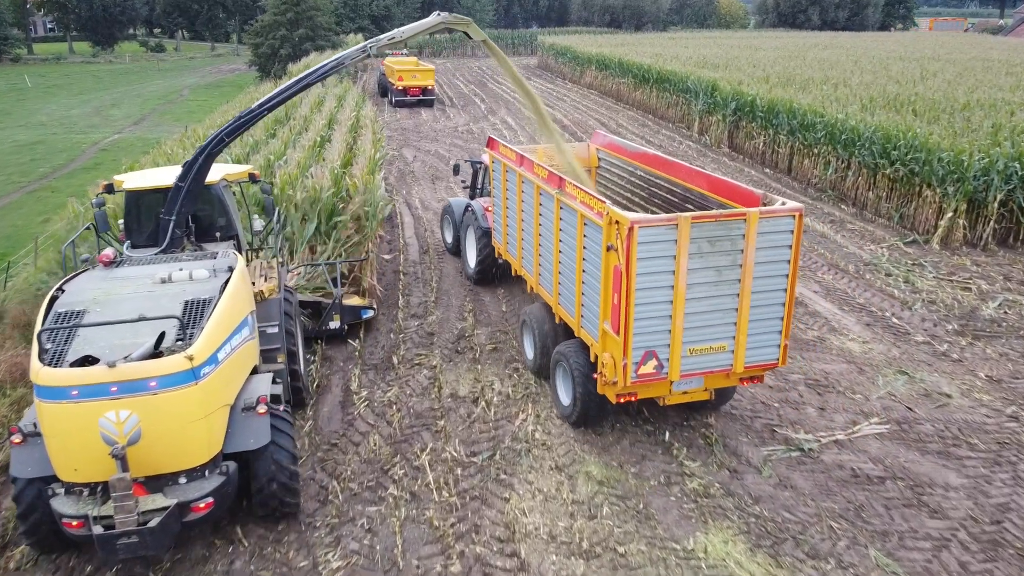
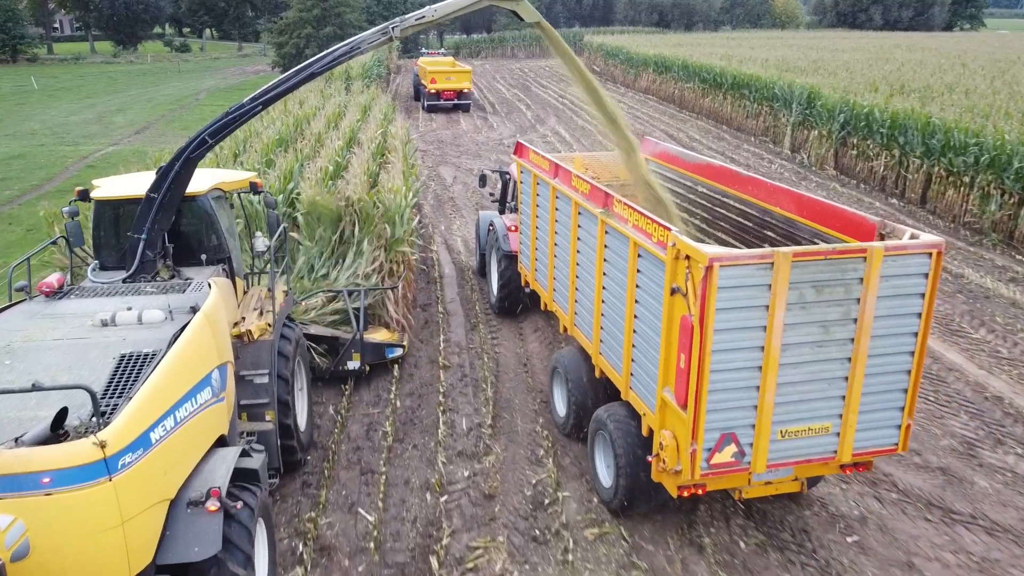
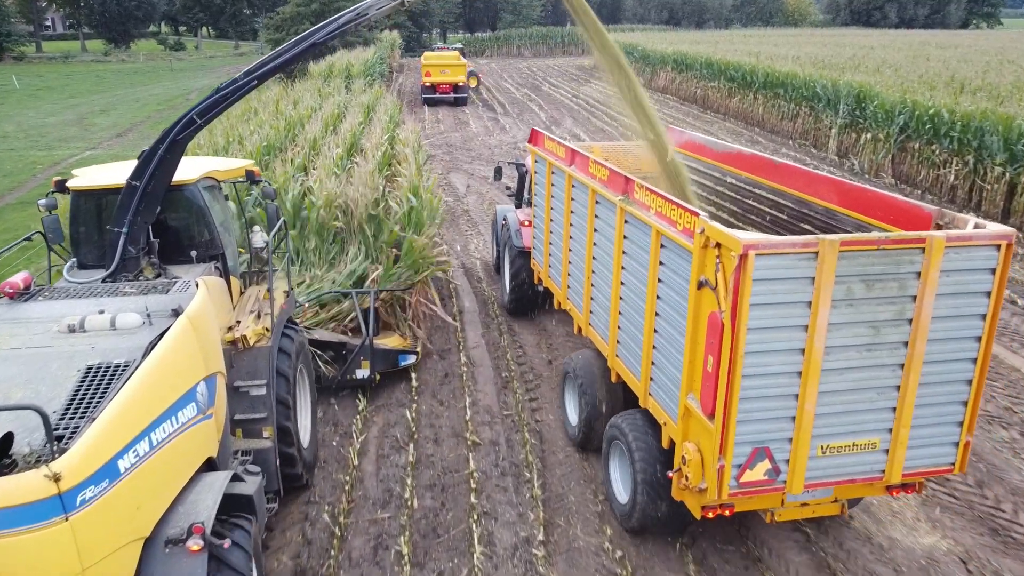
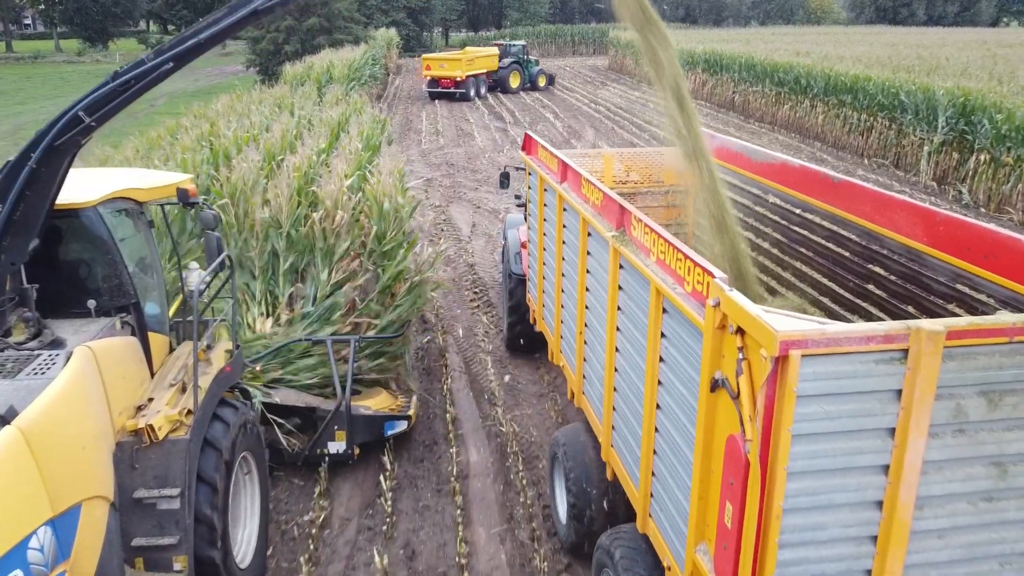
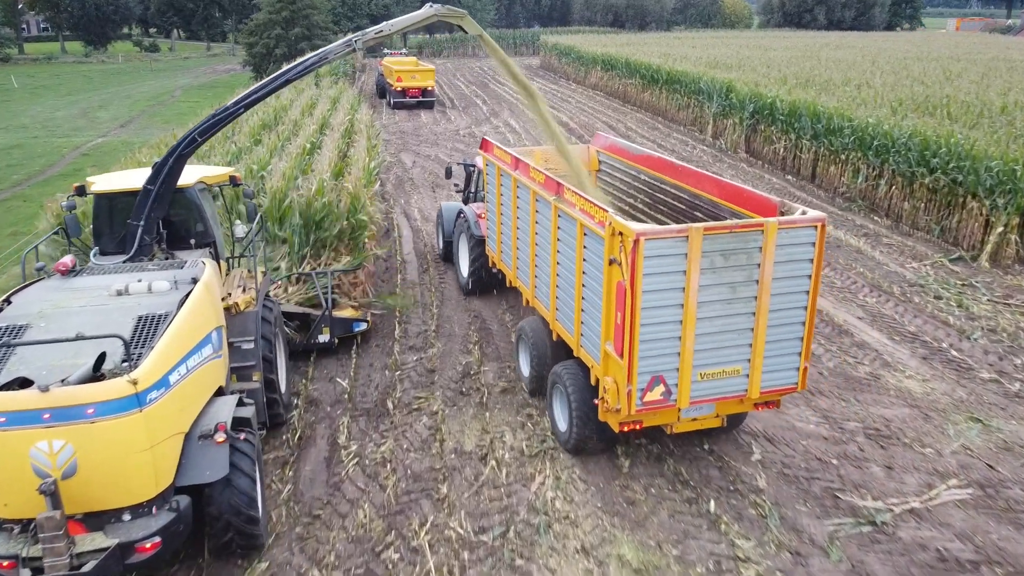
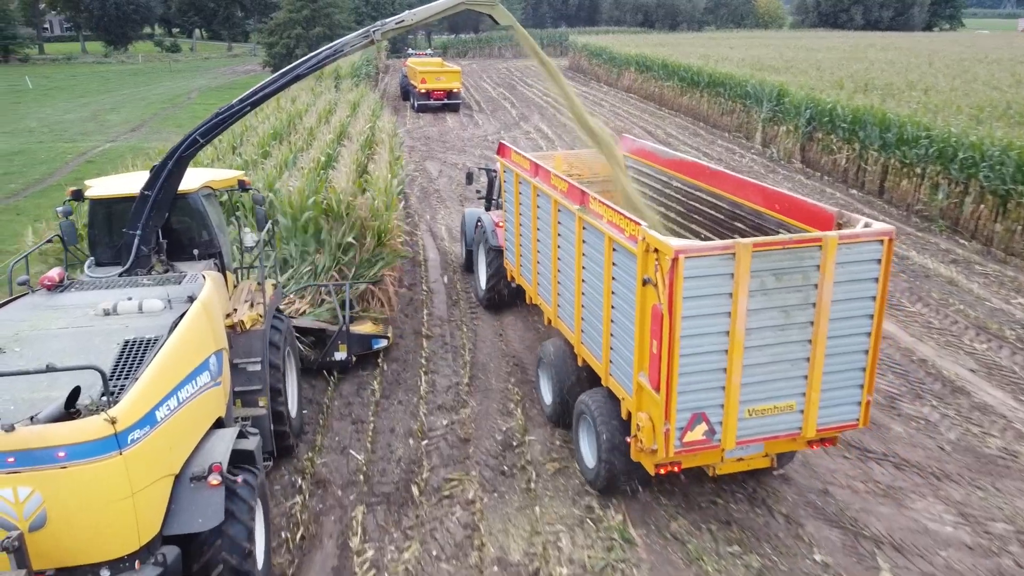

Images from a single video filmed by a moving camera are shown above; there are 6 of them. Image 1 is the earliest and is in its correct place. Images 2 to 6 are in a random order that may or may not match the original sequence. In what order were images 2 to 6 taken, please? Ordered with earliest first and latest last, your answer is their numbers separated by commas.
5, 6, 2, 3, 4
